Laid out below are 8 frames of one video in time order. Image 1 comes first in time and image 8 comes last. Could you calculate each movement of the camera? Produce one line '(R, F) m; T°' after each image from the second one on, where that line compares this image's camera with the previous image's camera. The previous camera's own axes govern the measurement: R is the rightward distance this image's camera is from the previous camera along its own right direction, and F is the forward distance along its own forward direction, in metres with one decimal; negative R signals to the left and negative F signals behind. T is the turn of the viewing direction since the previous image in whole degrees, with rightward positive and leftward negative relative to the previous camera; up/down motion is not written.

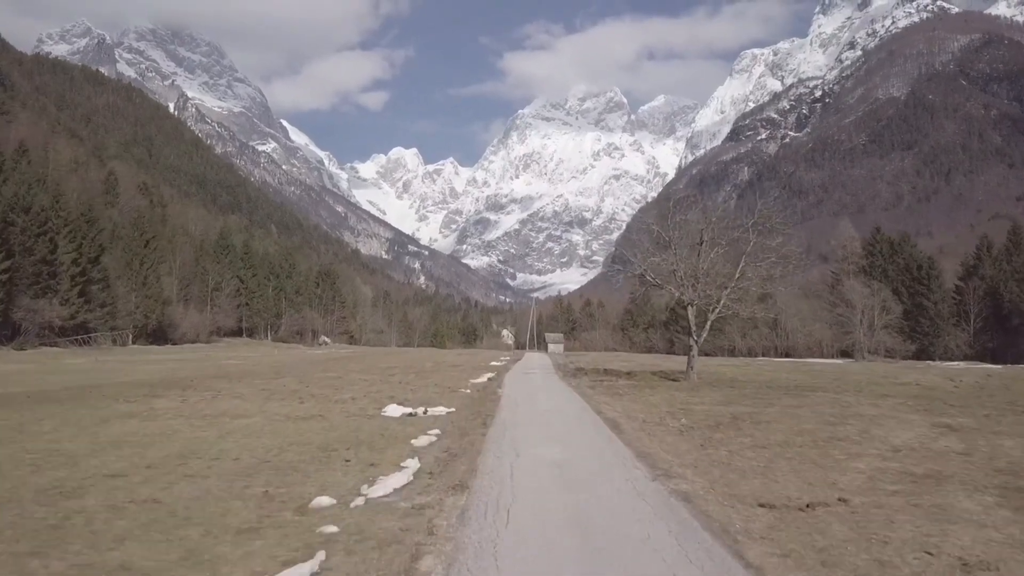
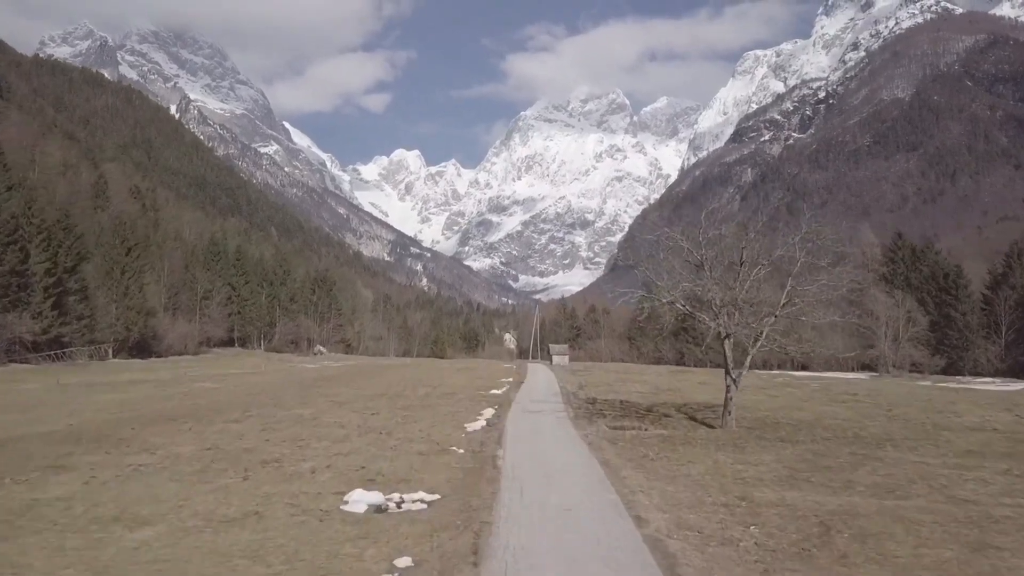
(0.0, +2.2) m; 0°
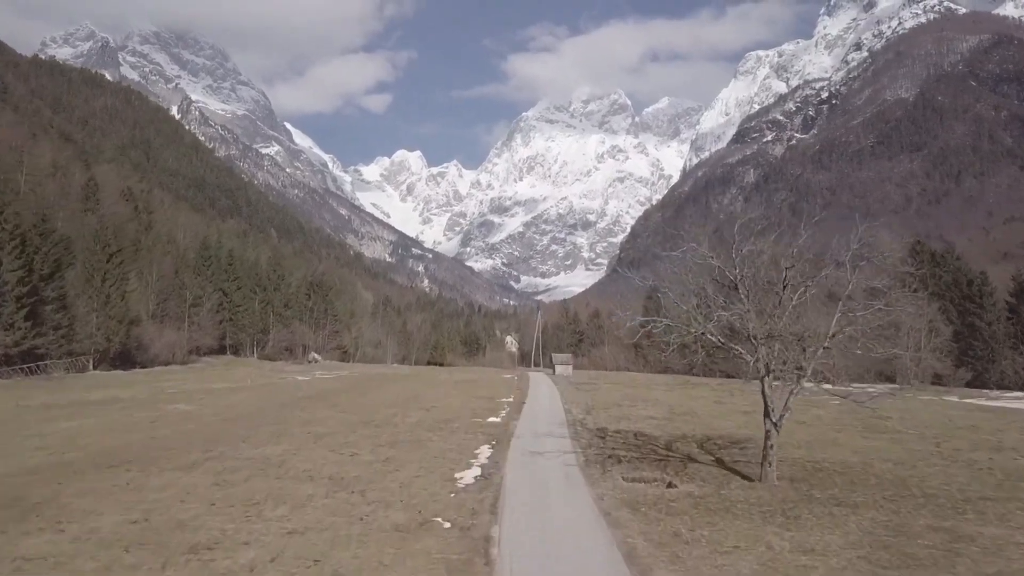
(0.0, +1.9) m; 0°
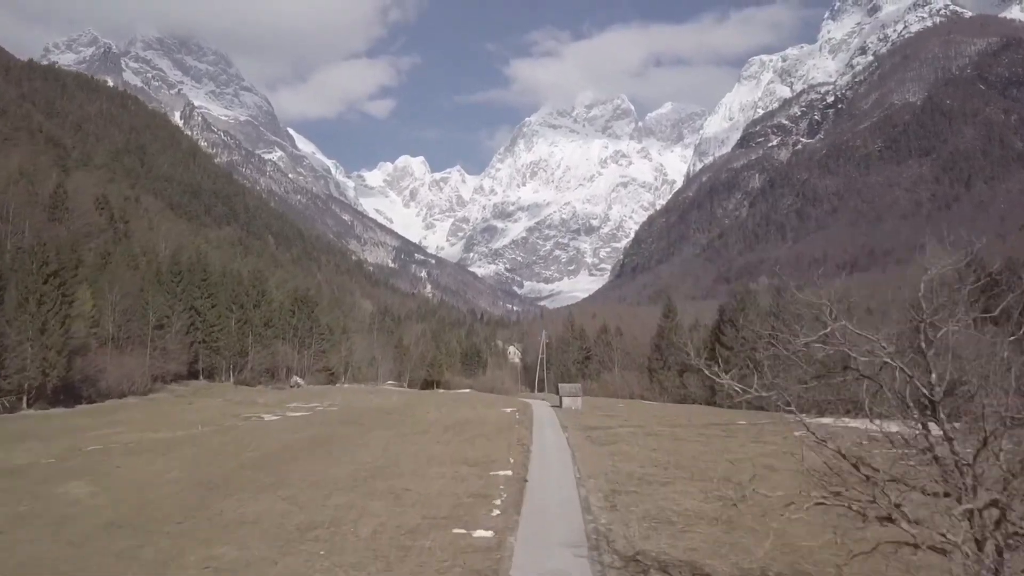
(+0.1, +5.0) m; 0°
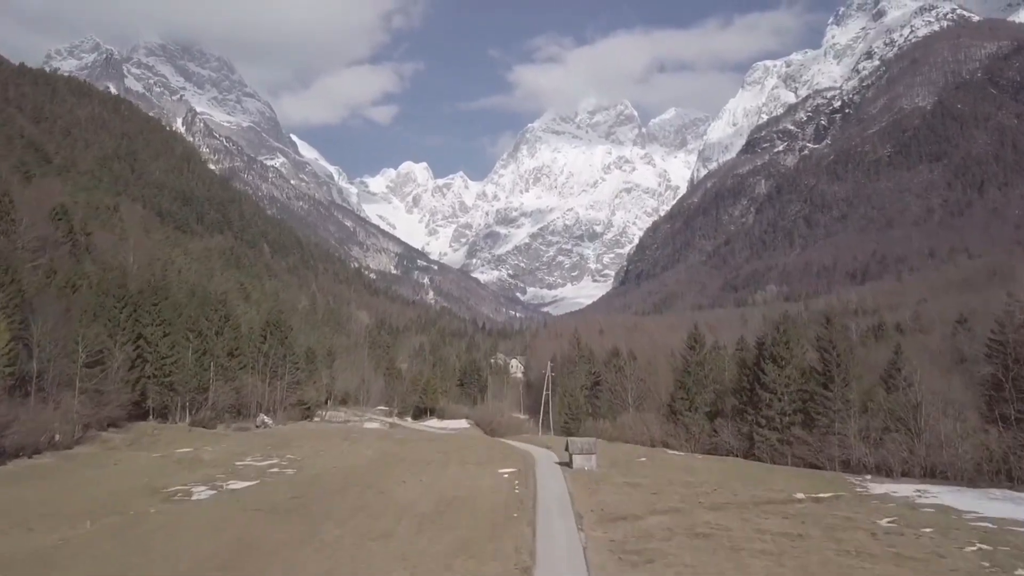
(+0.2, +6.8) m; 0°
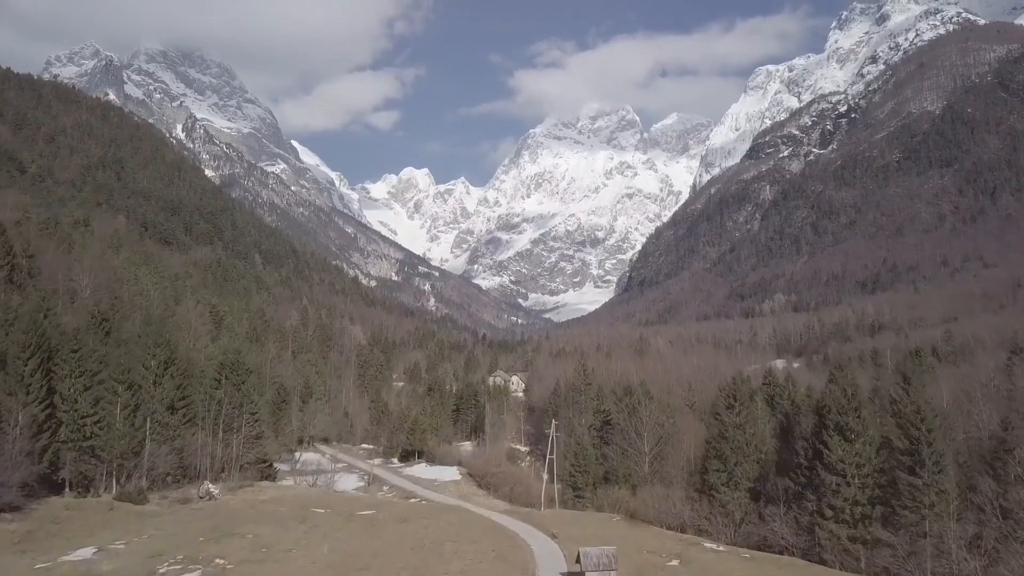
(+0.3, +7.6) m; 0°
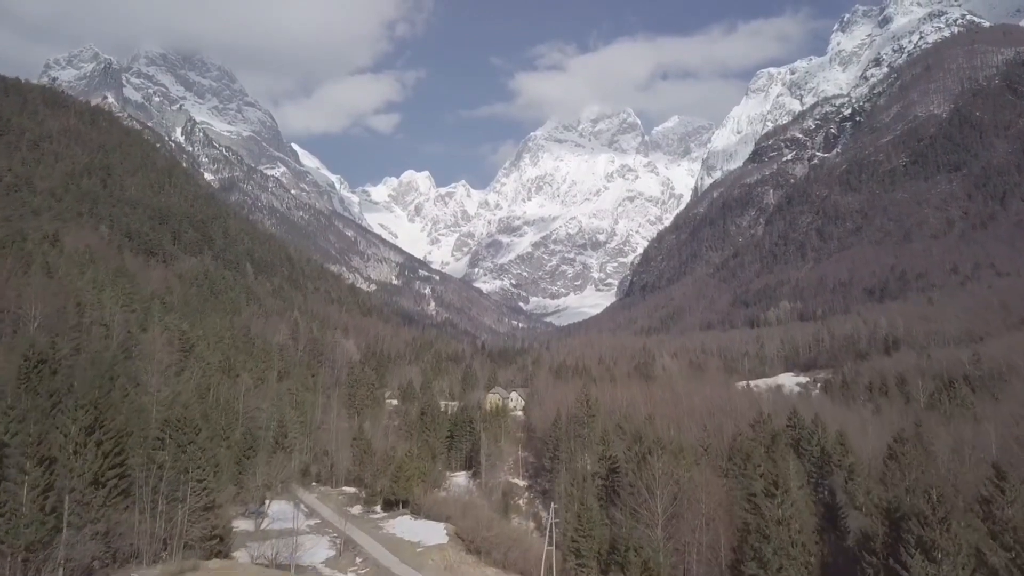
(+0.4, +6.3) m; 0°
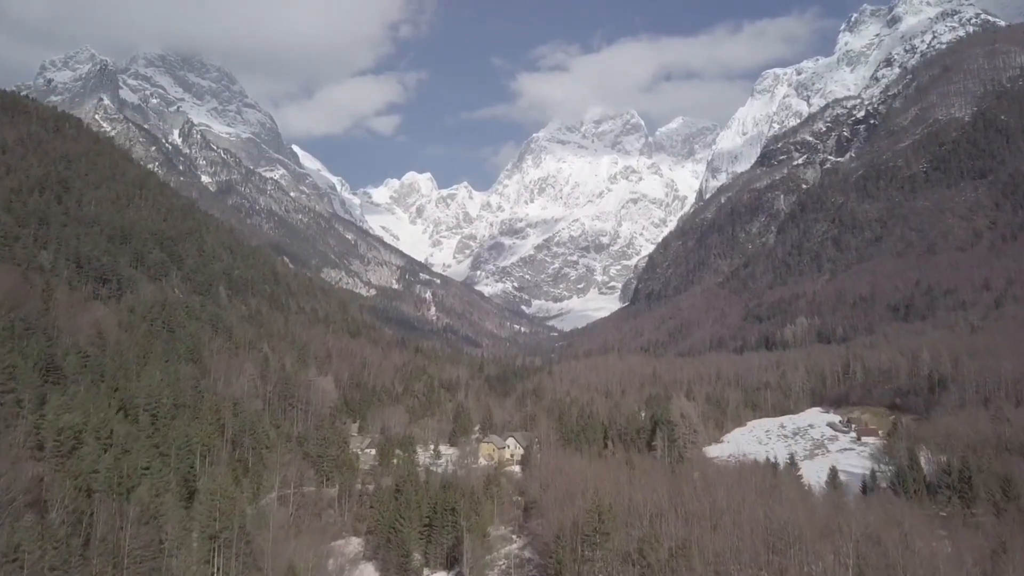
(+1.0, +17.5) m; 0°
